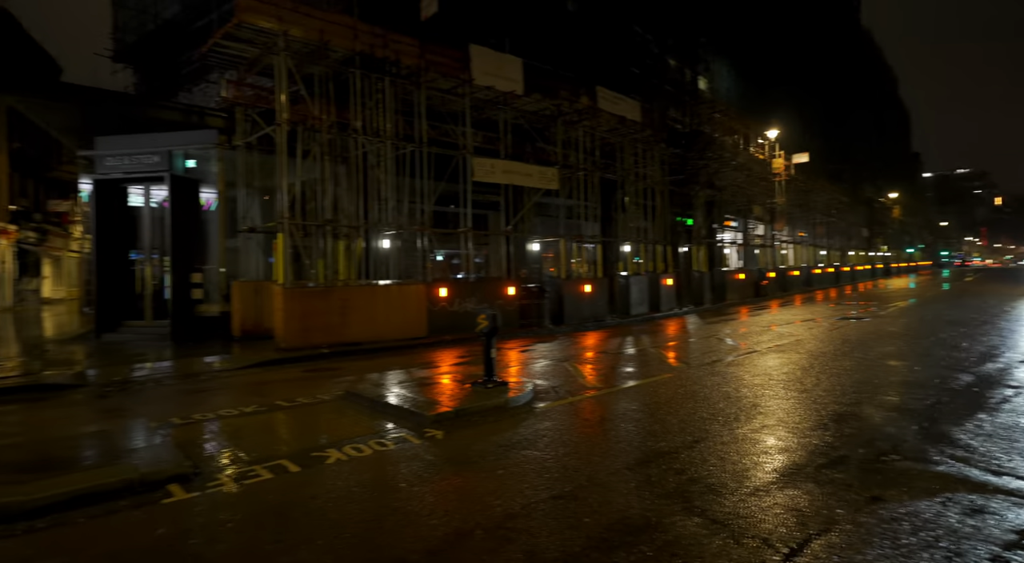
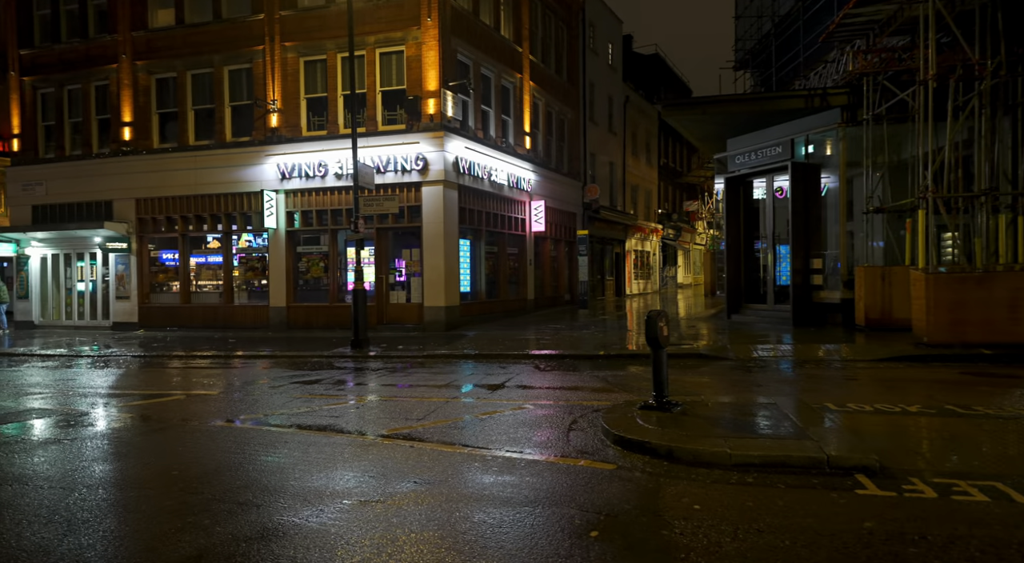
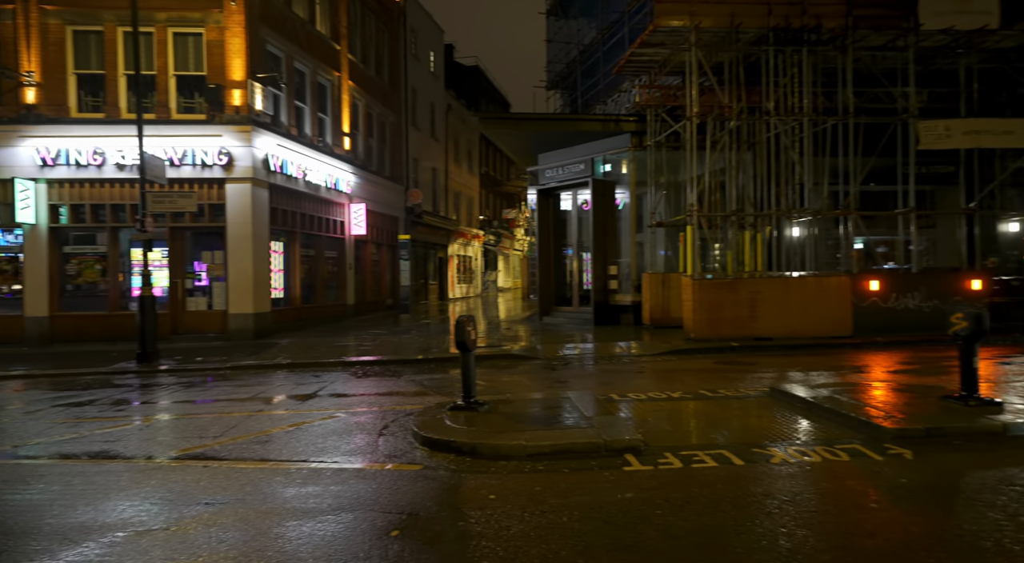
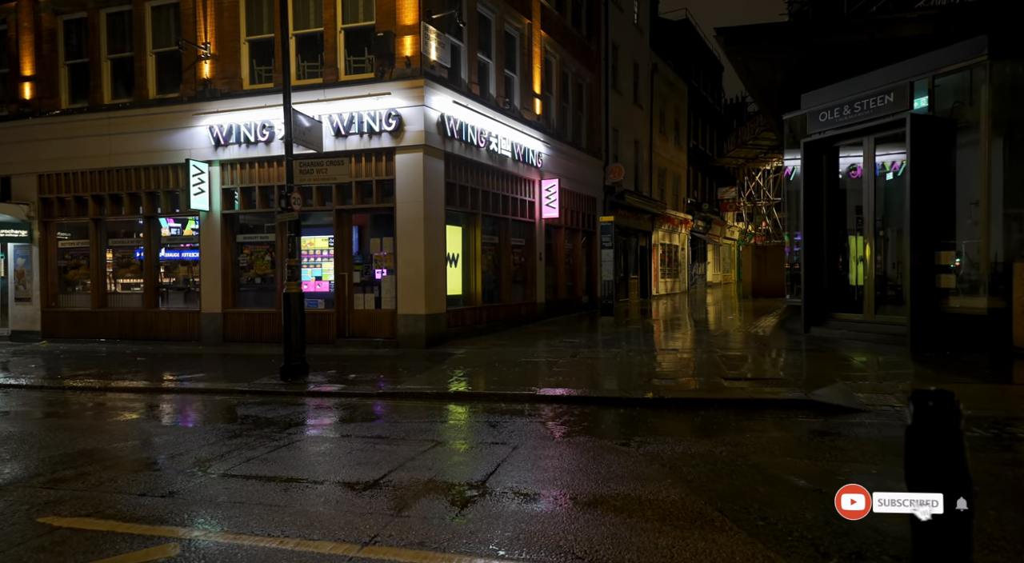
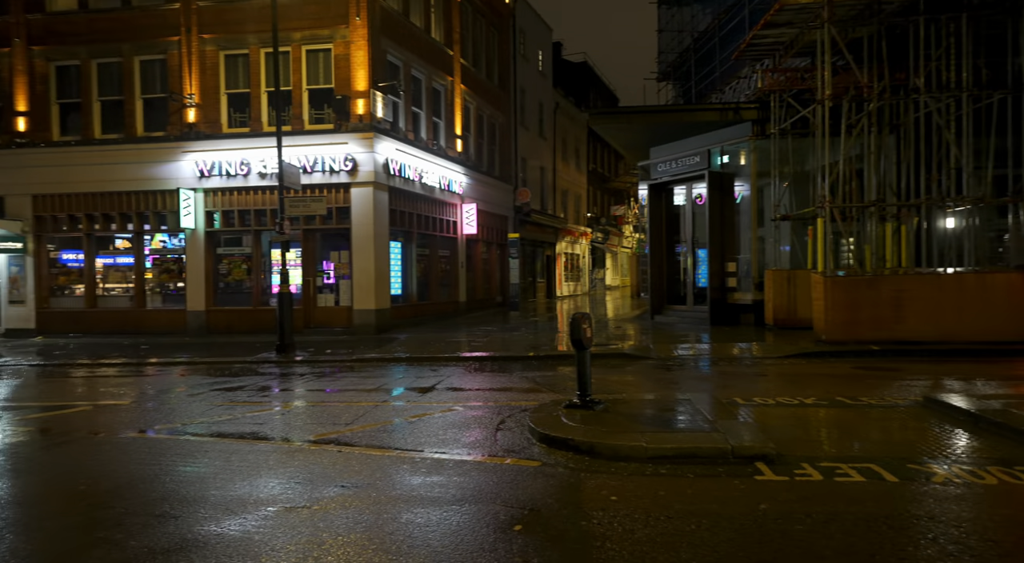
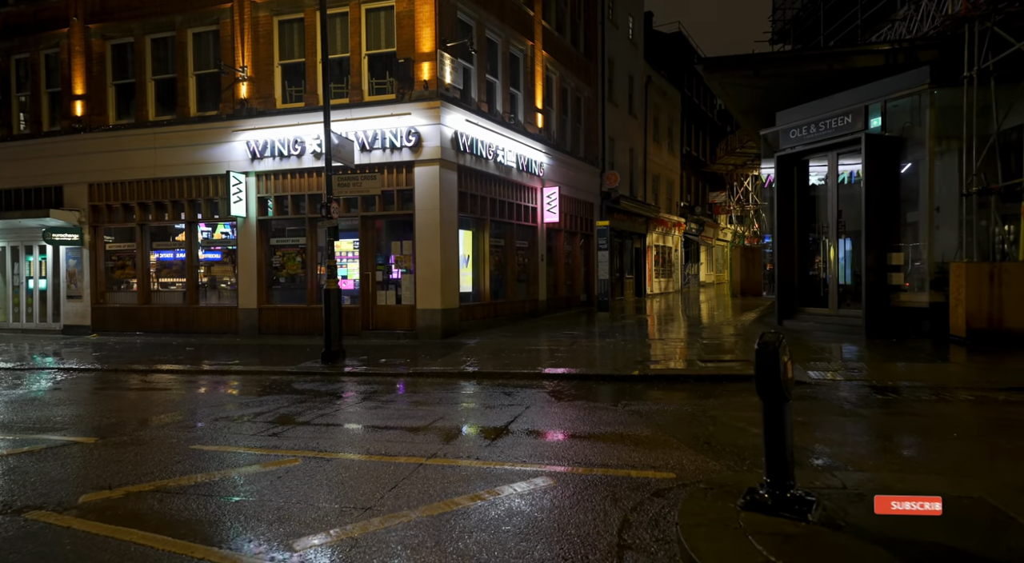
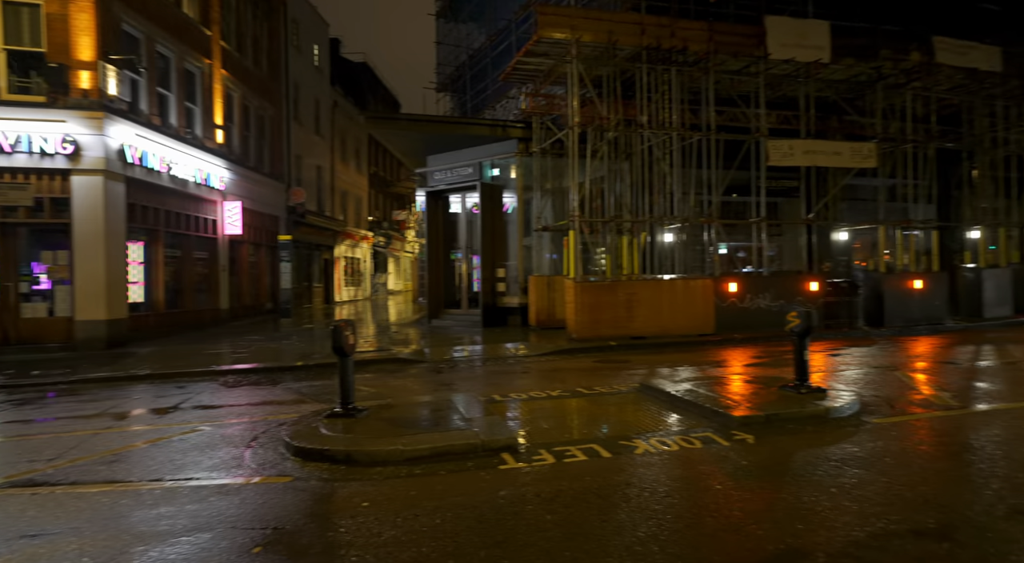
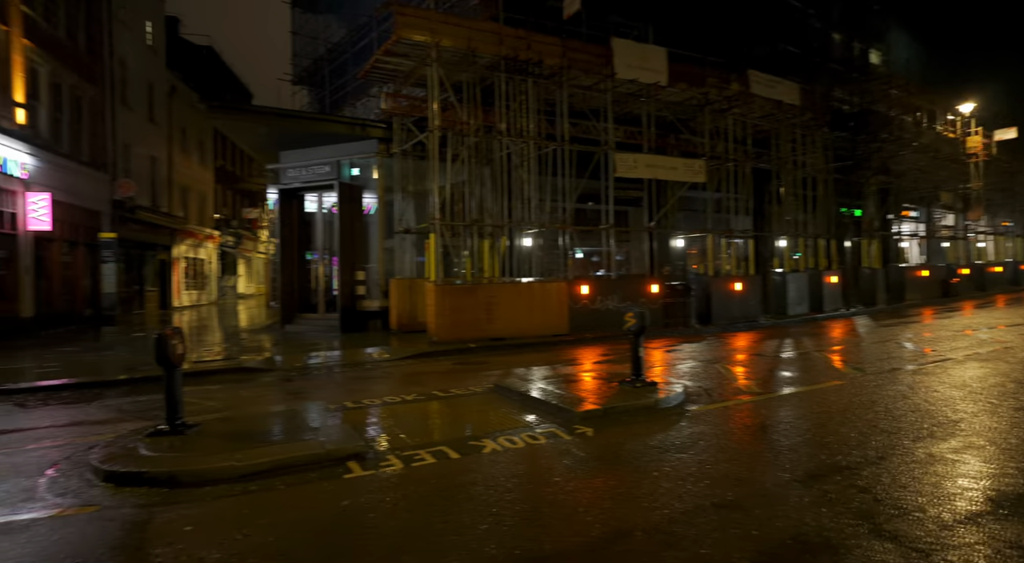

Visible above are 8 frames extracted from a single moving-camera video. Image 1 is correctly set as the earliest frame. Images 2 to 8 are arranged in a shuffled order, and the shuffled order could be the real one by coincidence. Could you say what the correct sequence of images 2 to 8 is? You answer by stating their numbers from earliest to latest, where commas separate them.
8, 7, 3, 5, 2, 6, 4
